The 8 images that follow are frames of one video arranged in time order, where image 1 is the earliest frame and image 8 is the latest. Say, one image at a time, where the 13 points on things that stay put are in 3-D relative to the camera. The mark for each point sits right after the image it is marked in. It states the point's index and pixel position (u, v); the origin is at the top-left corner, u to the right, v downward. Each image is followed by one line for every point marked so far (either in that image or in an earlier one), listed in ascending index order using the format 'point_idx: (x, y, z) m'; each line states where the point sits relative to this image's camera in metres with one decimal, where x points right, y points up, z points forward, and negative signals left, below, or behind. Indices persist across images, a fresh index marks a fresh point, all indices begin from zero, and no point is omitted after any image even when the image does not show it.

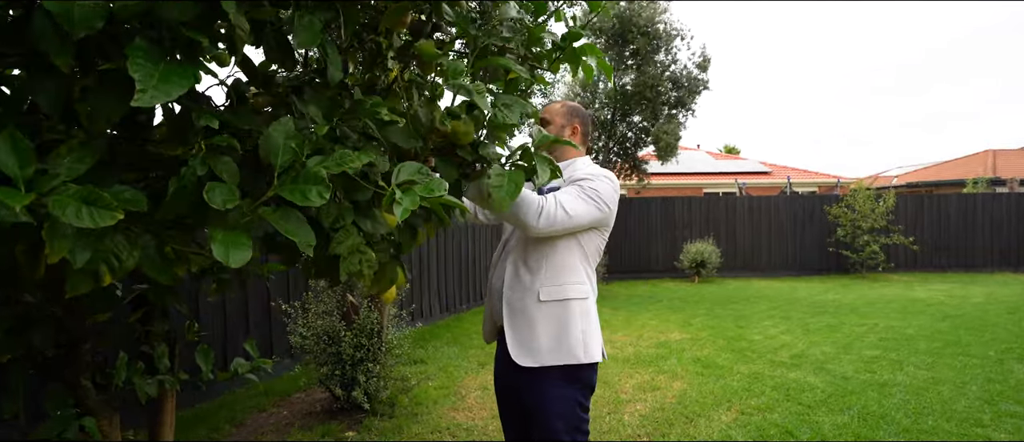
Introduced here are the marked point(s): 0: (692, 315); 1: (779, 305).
0: (+1.6, -0.9, +6.6) m
1: (+2.6, -0.9, +6.9) m
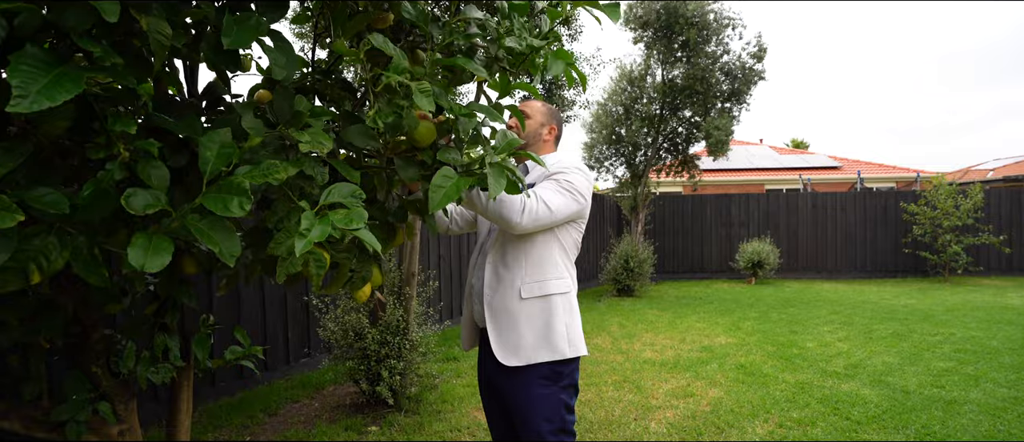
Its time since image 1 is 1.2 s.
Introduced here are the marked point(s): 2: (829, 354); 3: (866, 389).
0: (+2.0, -0.9, +6.4) m
1: (+3.1, -0.8, +6.6) m
2: (+2.3, -1.0, +5.1) m
3: (+2.2, -1.1, +4.4) m
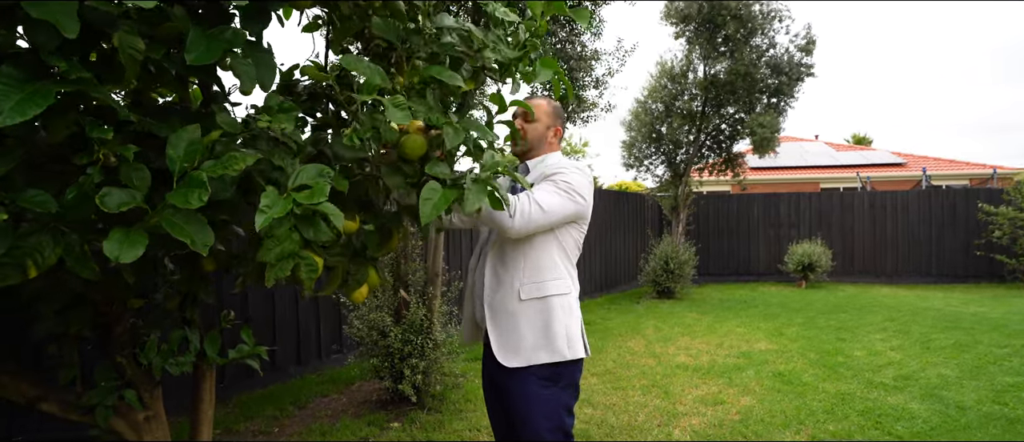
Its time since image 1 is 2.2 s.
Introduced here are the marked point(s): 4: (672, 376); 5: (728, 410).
0: (+2.4, -0.9, +6.1) m
1: (+3.5, -0.9, +6.2) m
2: (+2.5, -1.0, +4.8) m
3: (+2.4, -1.1, +4.1) m
4: (+1.0, -1.0, +4.5) m
5: (+1.2, -1.1, +3.9) m
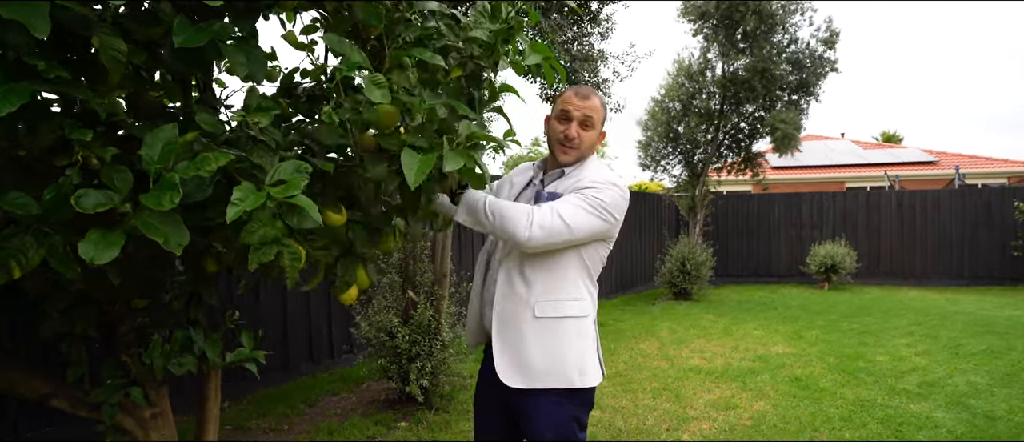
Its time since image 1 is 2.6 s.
0: (+2.6, -0.9, +6.0) m
1: (+3.6, -0.9, +6.0) m
2: (+2.6, -1.0, +4.7) m
3: (+2.5, -1.1, +4.0) m
4: (+1.1, -1.0, +4.4) m
5: (+1.3, -1.1, +3.8) m
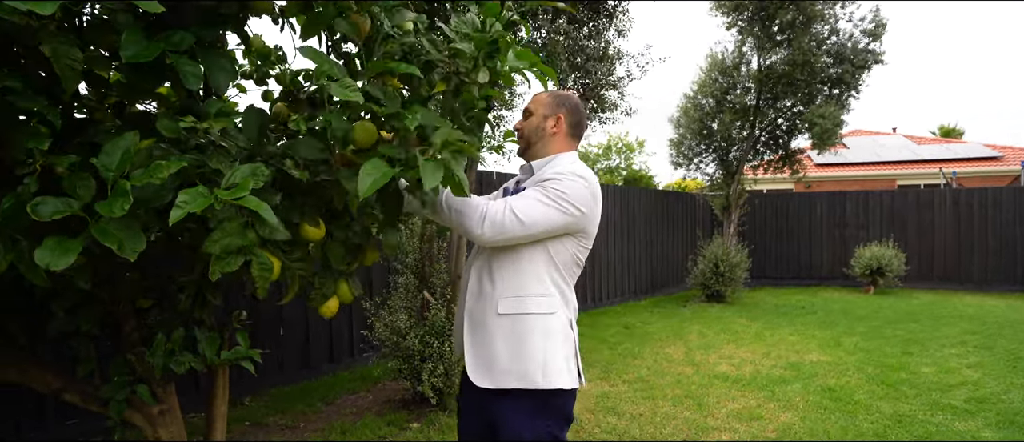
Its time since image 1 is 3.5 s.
0: (+2.8, -0.9, +5.7) m
1: (+3.9, -0.9, +5.7) m
2: (+2.8, -1.0, +4.4) m
3: (+2.5, -1.1, +3.7) m
4: (+1.2, -1.0, +4.3) m
5: (+1.3, -1.1, +3.6) m
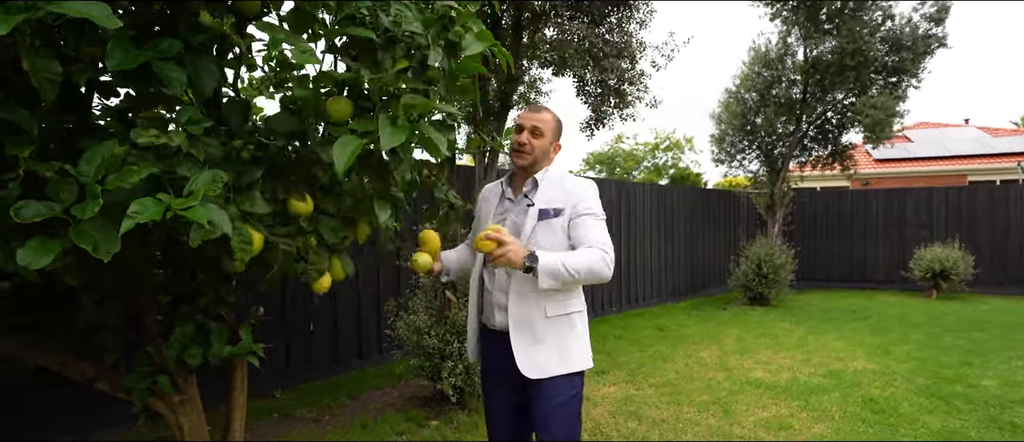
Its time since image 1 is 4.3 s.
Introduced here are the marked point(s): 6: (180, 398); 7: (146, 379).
0: (+3.1, -0.9, +5.4) m
1: (+4.2, -0.9, +5.2) m
2: (+2.9, -1.0, +4.1) m
3: (+2.6, -1.1, +3.4) m
4: (+1.4, -1.0, +4.1) m
5: (+1.4, -1.1, +3.5) m
6: (-1.4, -0.8, +2.9) m
7: (-1.5, -0.6, +2.8) m
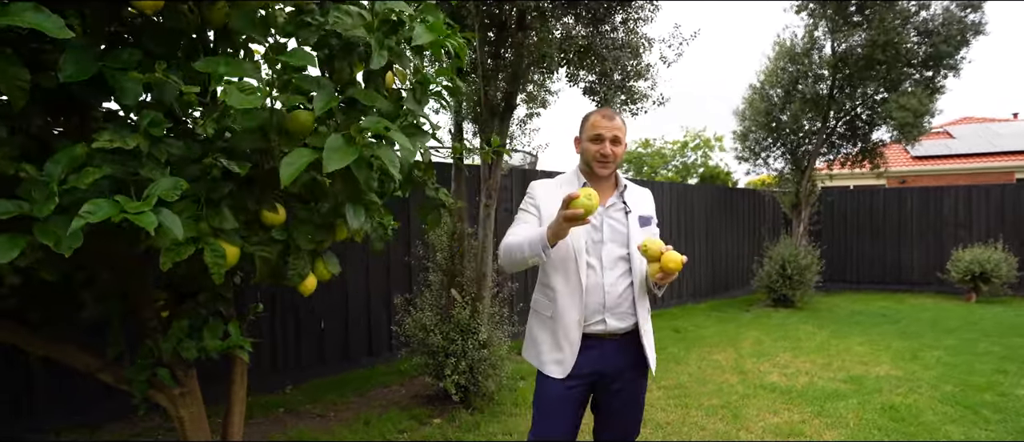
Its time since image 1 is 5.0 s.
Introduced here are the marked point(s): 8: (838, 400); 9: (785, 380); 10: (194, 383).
0: (+3.3, -0.9, +5.1) m
1: (+4.3, -0.9, +4.8) m
2: (+3.0, -1.0, +3.8) m
3: (+2.6, -1.1, +3.2) m
4: (+1.4, -1.0, +4.0) m
5: (+1.4, -1.1, +3.3) m
6: (-1.4, -0.7, +3.0) m
7: (-1.5, -0.6, +2.8) m
8: (+1.9, -1.0, +3.9) m
9: (+1.8, -1.0, +4.3) m
10: (-1.3, -0.7, +2.9) m
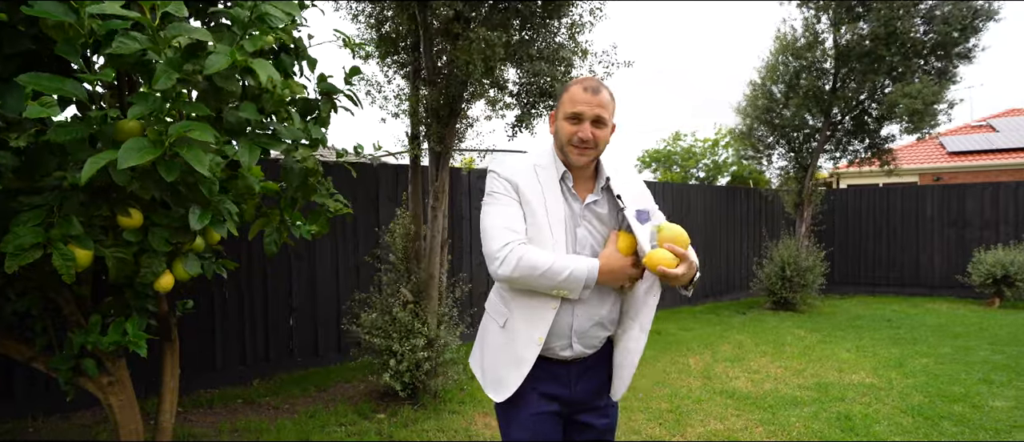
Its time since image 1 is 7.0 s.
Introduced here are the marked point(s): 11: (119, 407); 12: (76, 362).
0: (+3.2, -0.9, +4.6) m
1: (+4.1, -0.8, +4.2) m
2: (+2.7, -1.0, +3.4) m
3: (+2.3, -1.1, +2.8) m
4: (+1.2, -1.0, +3.7) m
5: (+1.1, -1.0, +3.1) m
6: (-1.8, -0.7, +3.2) m
7: (-1.9, -0.6, +3.0) m
8: (+1.7, -1.0, +3.6) m
9: (+1.6, -1.0, +4.0) m
10: (-1.7, -0.7, +3.1) m
11: (-1.7, -0.8, +3.0) m
12: (-1.9, -0.6, +3.1) m
